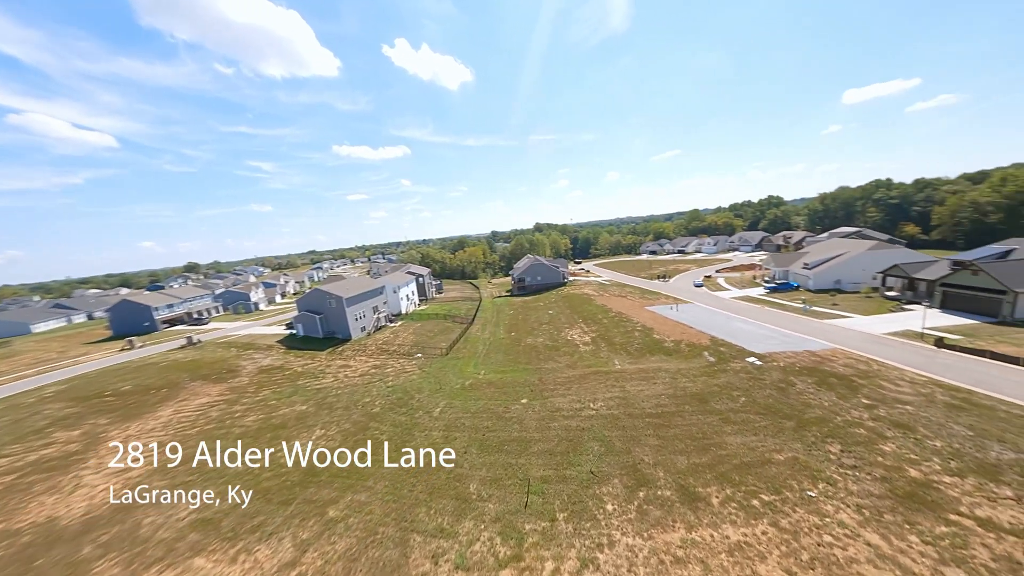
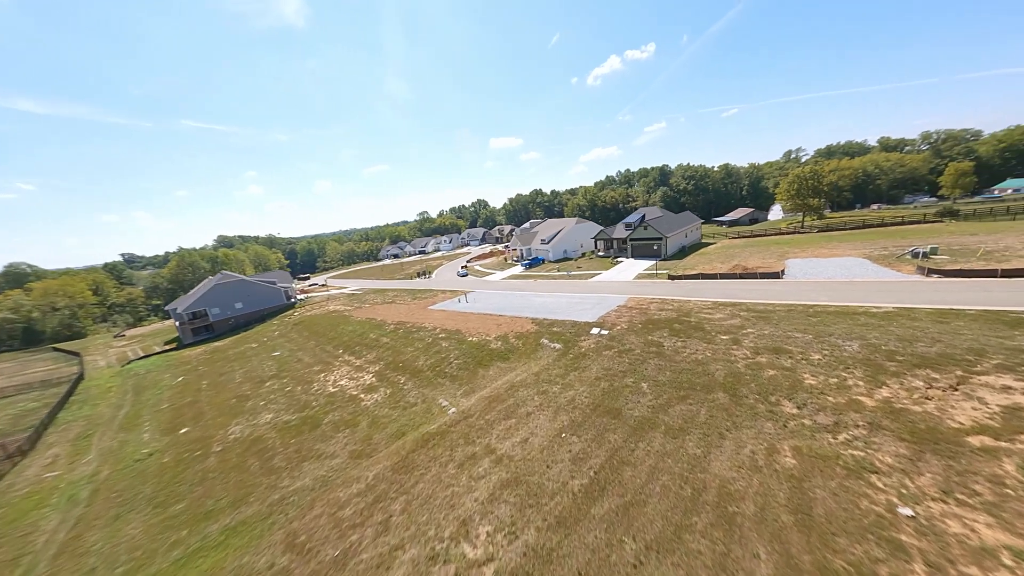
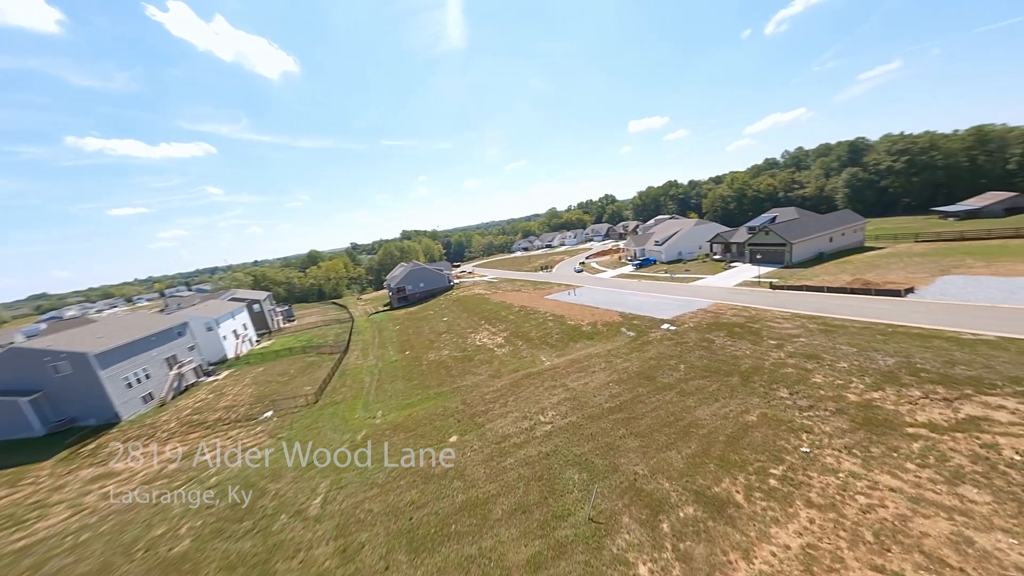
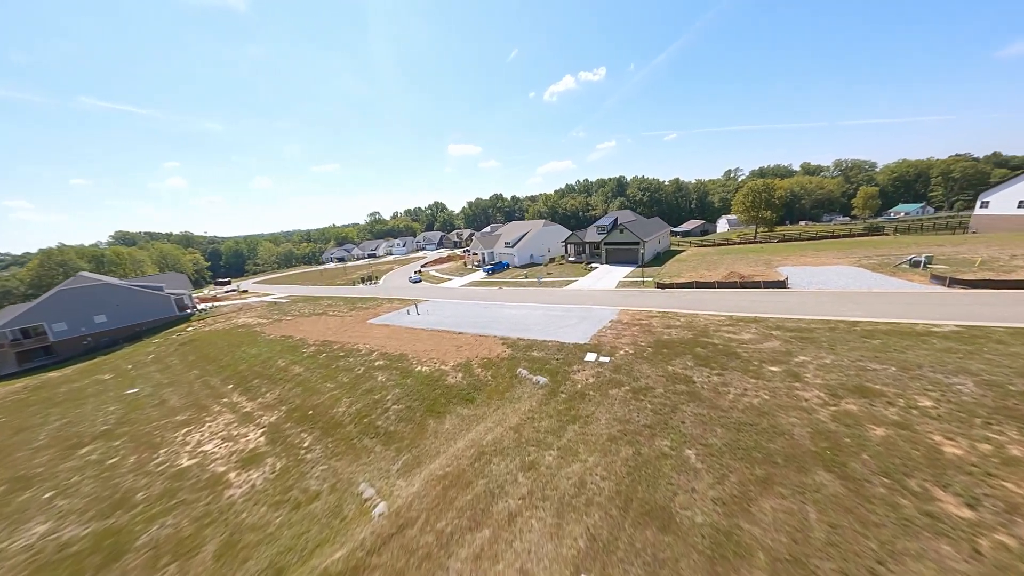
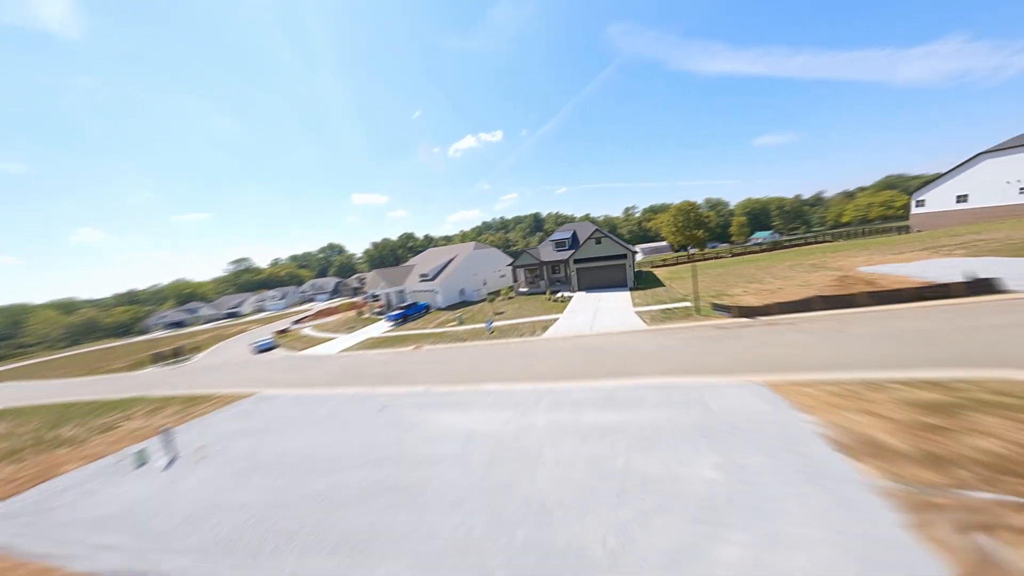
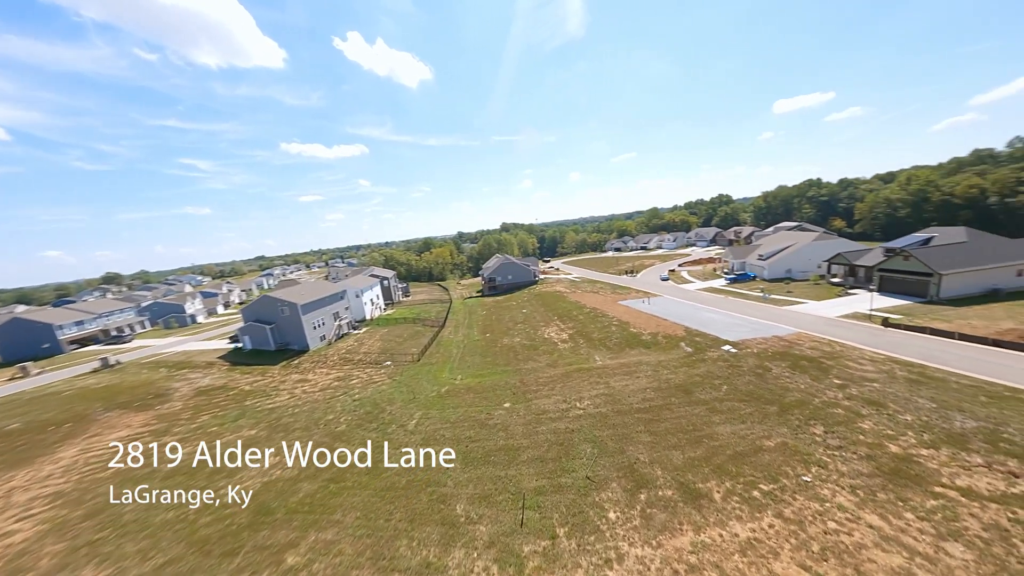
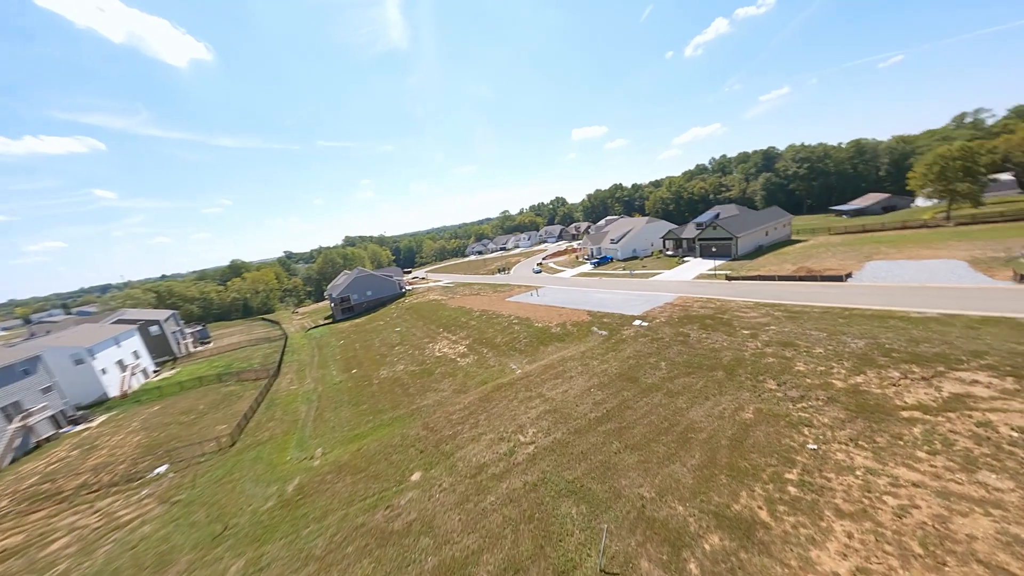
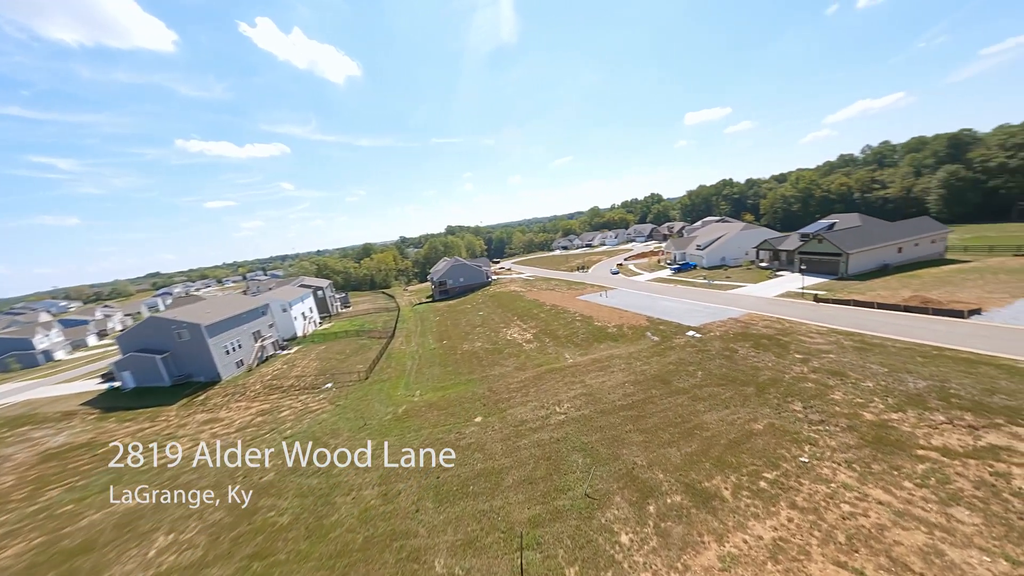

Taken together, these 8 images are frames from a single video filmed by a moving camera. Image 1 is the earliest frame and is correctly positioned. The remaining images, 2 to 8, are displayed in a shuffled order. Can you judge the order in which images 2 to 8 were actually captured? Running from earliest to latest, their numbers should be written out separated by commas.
6, 8, 3, 7, 2, 4, 5
